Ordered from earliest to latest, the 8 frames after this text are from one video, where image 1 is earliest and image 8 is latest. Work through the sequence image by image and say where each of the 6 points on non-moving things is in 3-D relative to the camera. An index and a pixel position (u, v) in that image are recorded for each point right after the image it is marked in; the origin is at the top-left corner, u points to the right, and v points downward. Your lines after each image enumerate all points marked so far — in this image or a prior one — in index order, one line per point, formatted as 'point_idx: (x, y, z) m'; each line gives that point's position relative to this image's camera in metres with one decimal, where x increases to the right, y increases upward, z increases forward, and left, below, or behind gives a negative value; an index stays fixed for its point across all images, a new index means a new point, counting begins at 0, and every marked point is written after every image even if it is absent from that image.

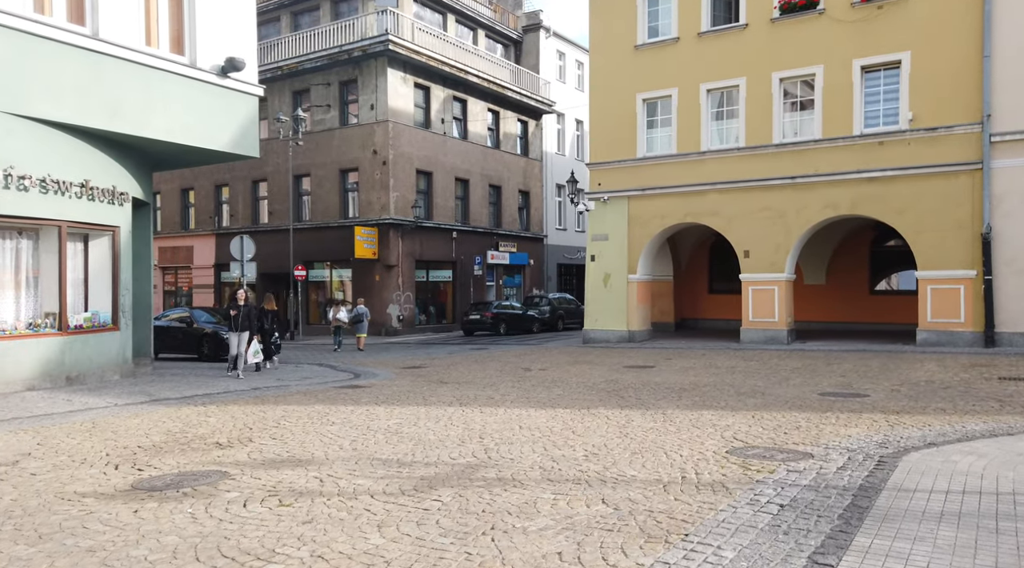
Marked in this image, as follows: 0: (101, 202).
0: (-7.5, +1.5, +15.0) m
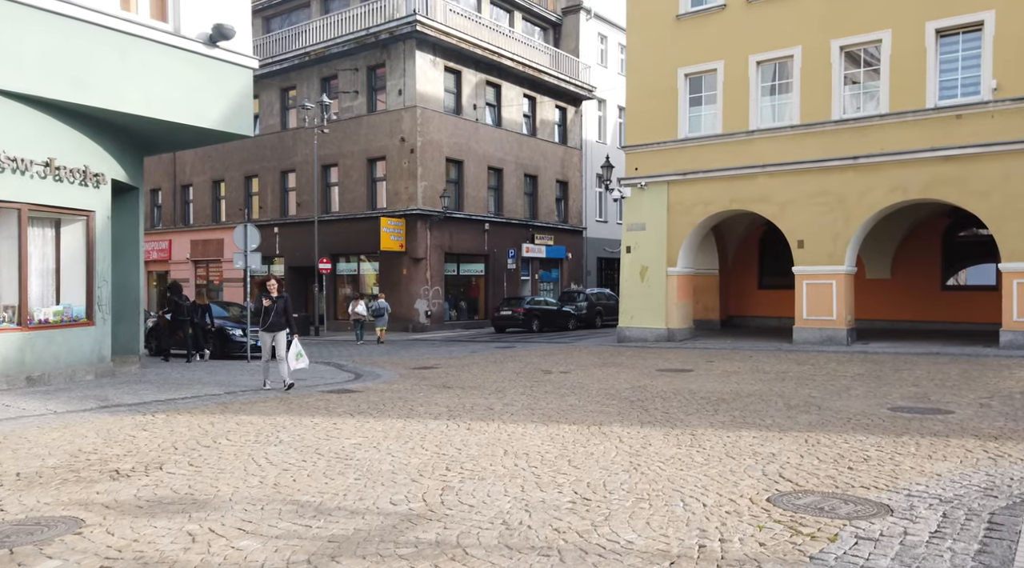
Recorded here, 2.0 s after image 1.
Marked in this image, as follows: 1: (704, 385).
0: (-7.3, +1.7, +13.6) m
1: (+2.8, -1.5, +12.2) m
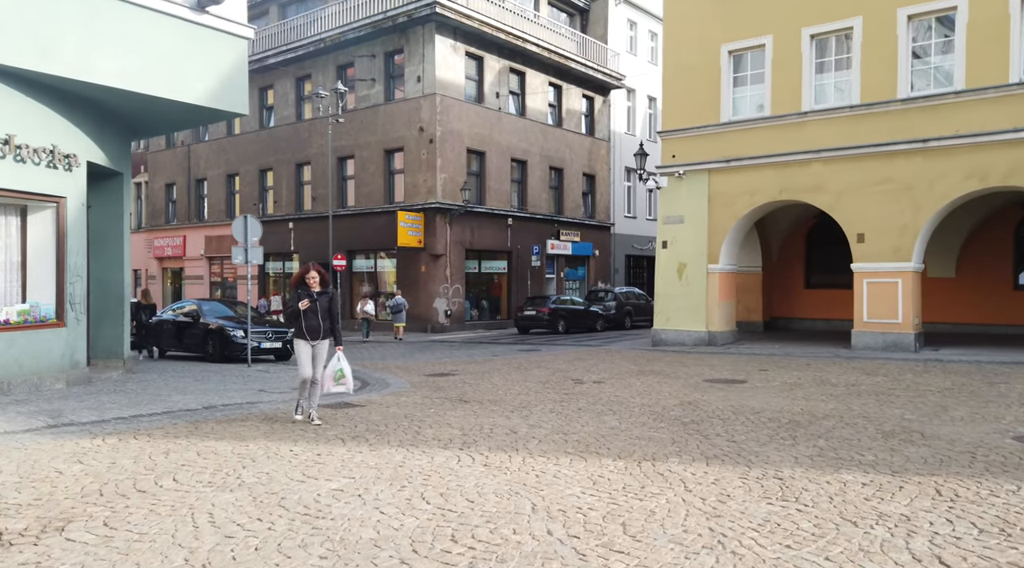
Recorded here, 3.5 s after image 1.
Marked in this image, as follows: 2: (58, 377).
0: (-6.9, +1.8, +11.9) m
1: (+3.2, -1.5, +10.2) m
2: (-6.8, -1.4, +12.4) m
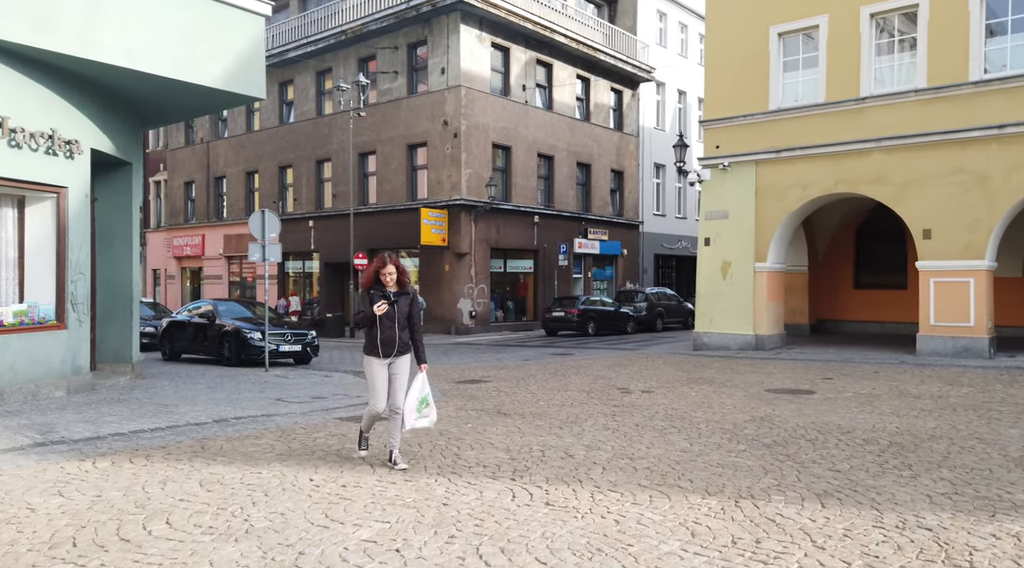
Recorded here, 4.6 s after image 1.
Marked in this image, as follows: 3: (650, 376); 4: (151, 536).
0: (-6.3, +1.8, +10.9) m
1: (+3.7, -1.5, +9.0) m
2: (-6.2, -1.4, +11.3) m
3: (+2.3, -1.5, +13.8) m
4: (-2.0, -1.4, +4.7) m
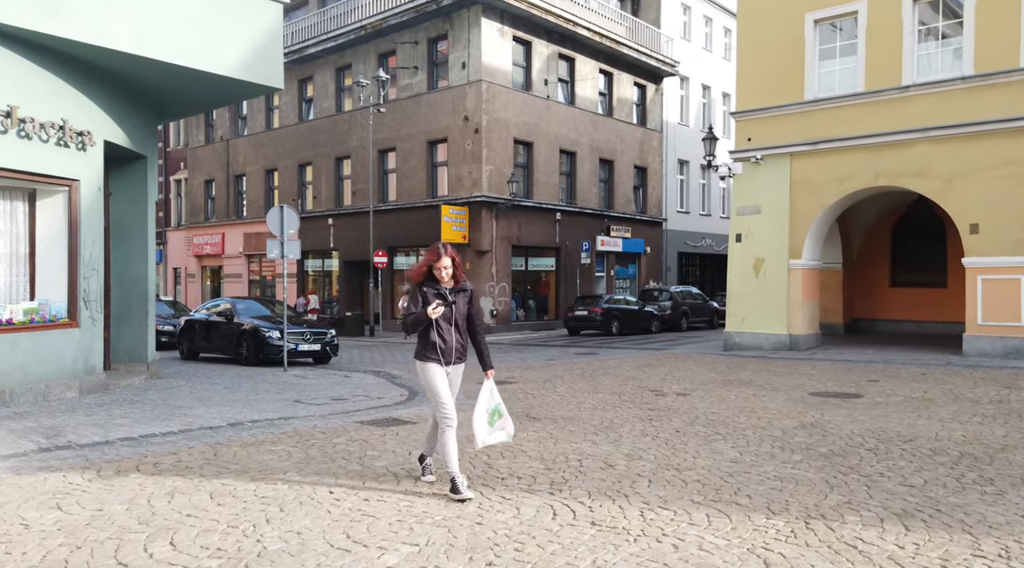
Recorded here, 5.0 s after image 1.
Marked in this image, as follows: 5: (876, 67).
0: (-5.9, +1.8, +10.4) m
1: (+4.0, -1.4, +8.3) m
2: (-5.8, -1.3, +10.9) m
3: (+2.7, -1.5, +13.2) m
4: (-1.8, -1.4, +4.1) m
5: (+7.1, +4.2, +16.2) m
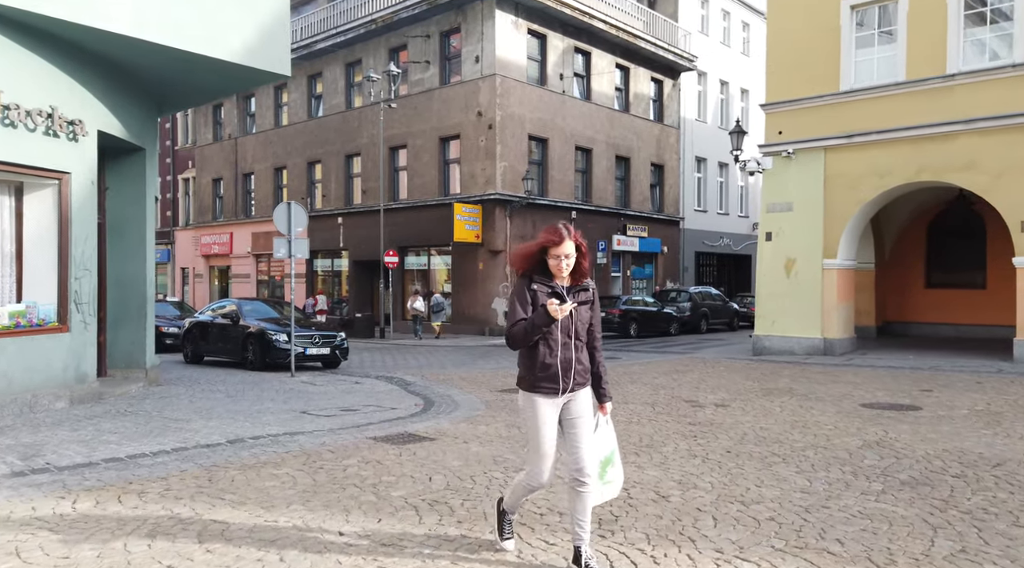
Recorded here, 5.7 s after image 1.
0: (-5.6, +1.8, +9.6) m
1: (+4.3, -1.4, +7.4) m
2: (-5.5, -1.4, +10.1) m
3: (+3.1, -1.5, +12.3) m
4: (-1.6, -1.4, +3.3) m
5: (+7.5, +4.2, +15.2) m
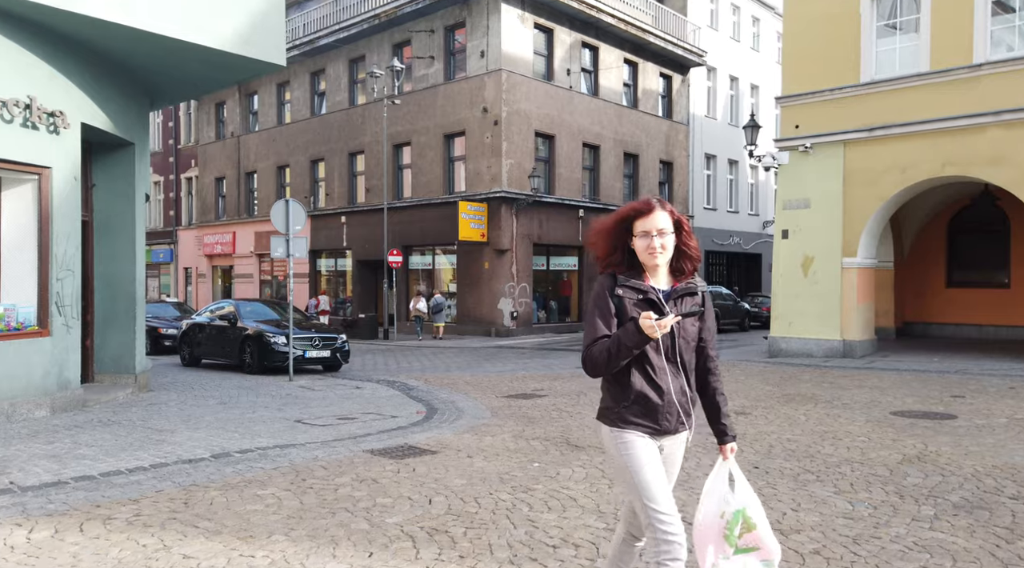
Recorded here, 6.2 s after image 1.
0: (-5.6, +1.8, +9.1) m
1: (+4.3, -1.4, +6.8) m
2: (-5.4, -1.4, +9.5) m
3: (+3.2, -1.5, +11.7) m
4: (-1.5, -1.4, +2.7) m
5: (+7.6, +4.2, +14.6) m
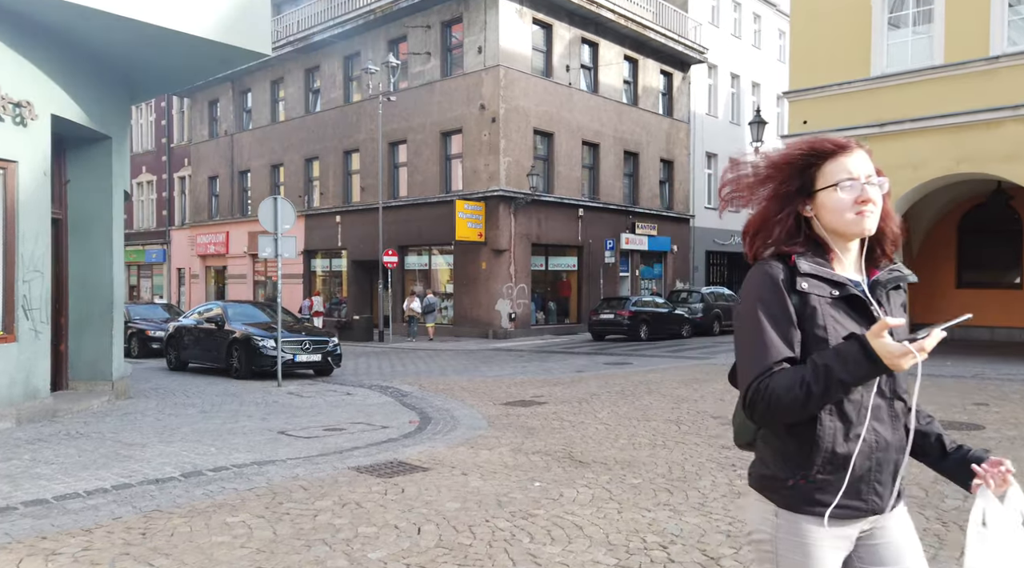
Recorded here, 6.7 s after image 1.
0: (-5.6, +1.8, +8.5) m
1: (+4.3, -1.5, +6.2) m
2: (-5.4, -1.4, +8.9) m
3: (+3.1, -1.5, +11.1) m
4: (-1.5, -1.4, +2.1) m
5: (+7.6, +4.2, +14.0) m
